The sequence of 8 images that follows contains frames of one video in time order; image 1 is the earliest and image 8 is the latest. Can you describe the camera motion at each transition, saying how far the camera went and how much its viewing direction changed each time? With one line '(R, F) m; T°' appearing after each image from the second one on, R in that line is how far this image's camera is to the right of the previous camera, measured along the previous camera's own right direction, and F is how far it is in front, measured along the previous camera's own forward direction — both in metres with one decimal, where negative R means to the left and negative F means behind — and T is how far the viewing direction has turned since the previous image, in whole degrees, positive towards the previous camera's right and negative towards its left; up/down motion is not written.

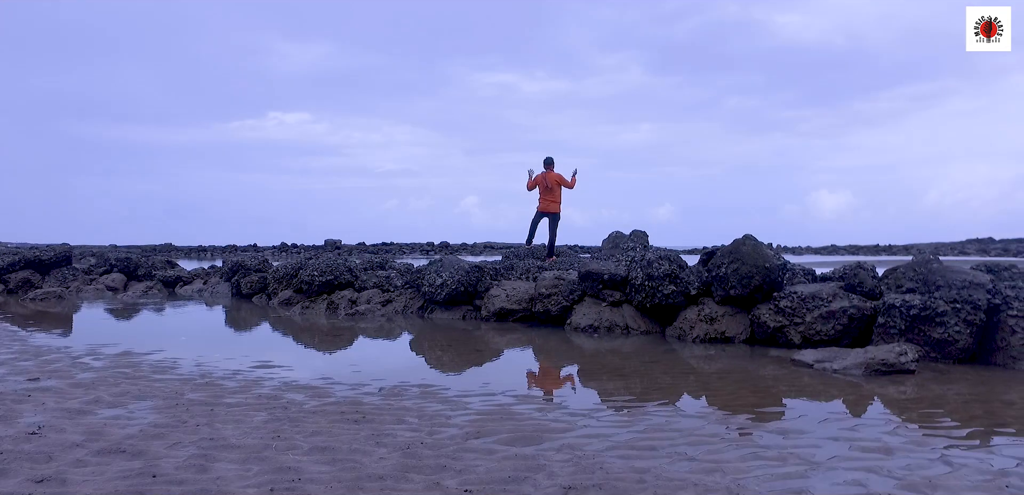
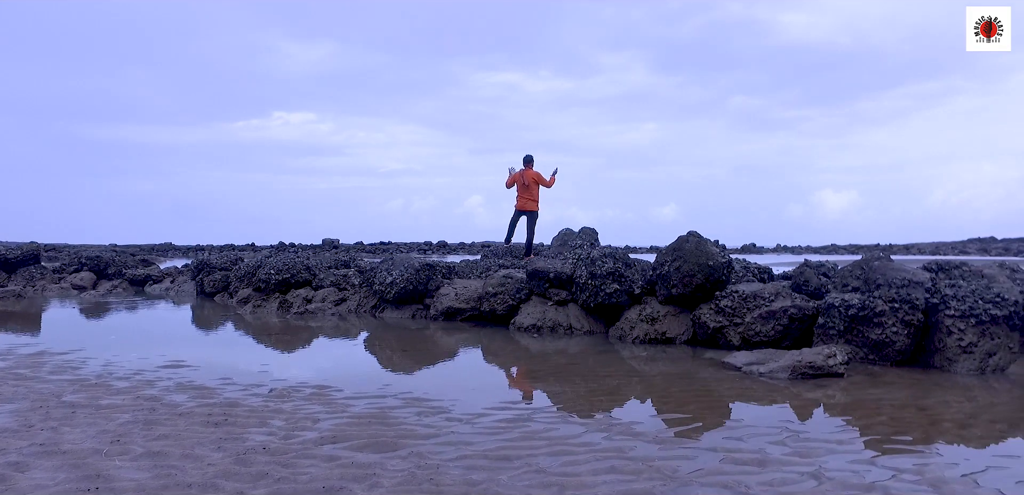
(+1.4, +0.3) m; 0°
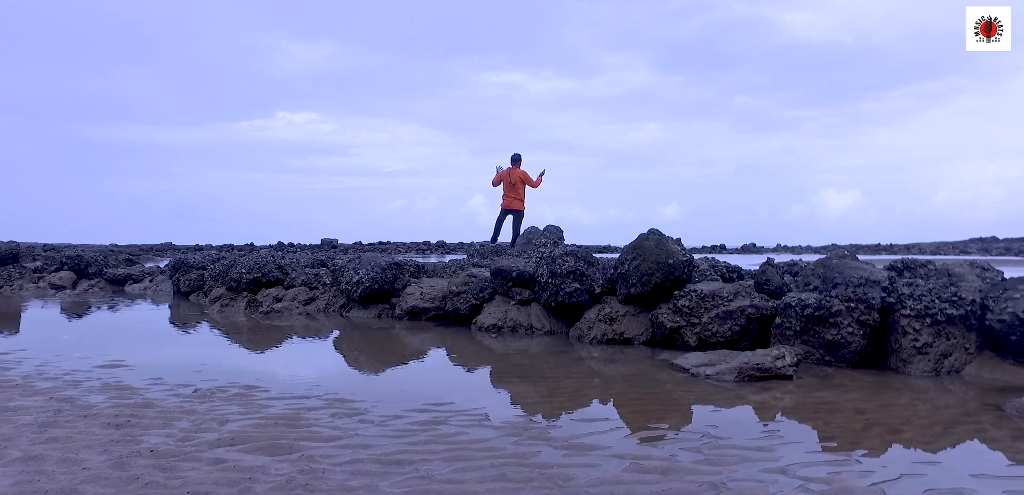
(+0.9, +0.2) m; 0°
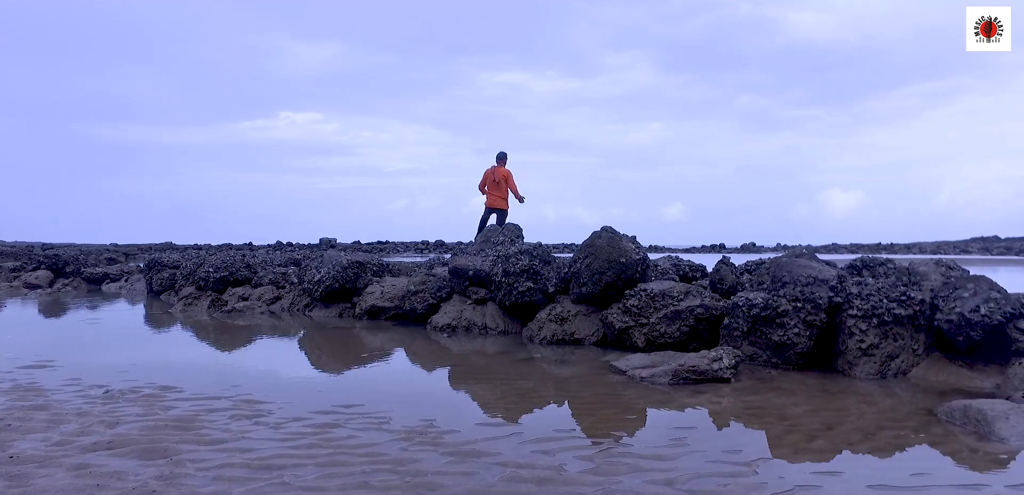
(+1.0, +0.2) m; 0°
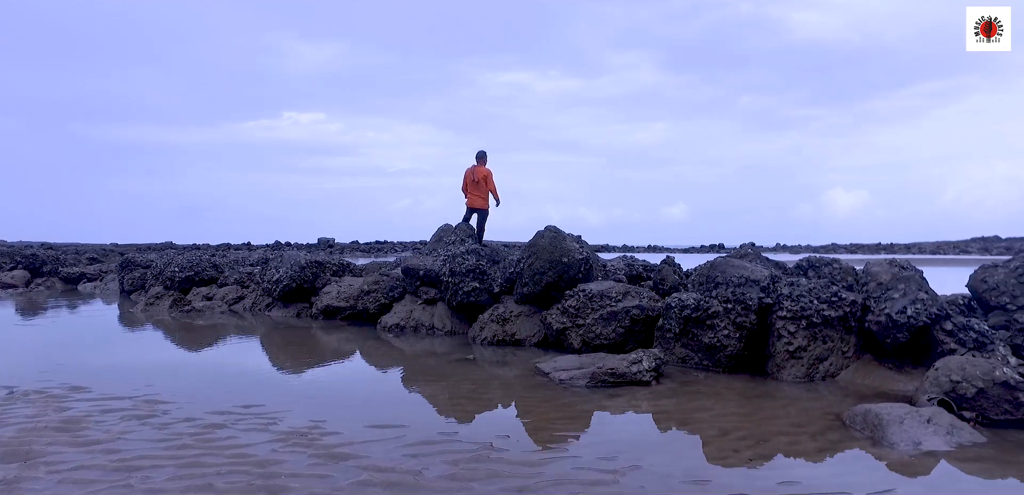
(+1.1, +0.1) m; 0°
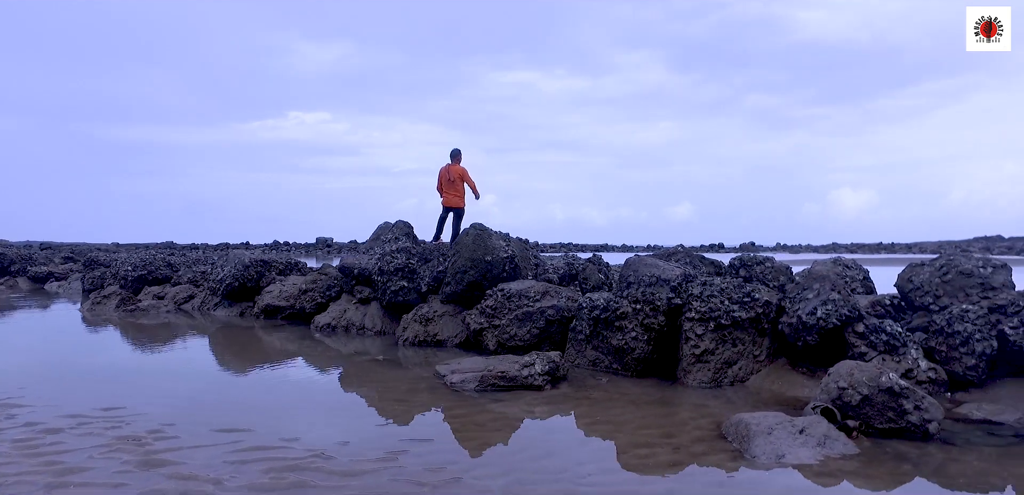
(+1.5, +0.3) m; -1°
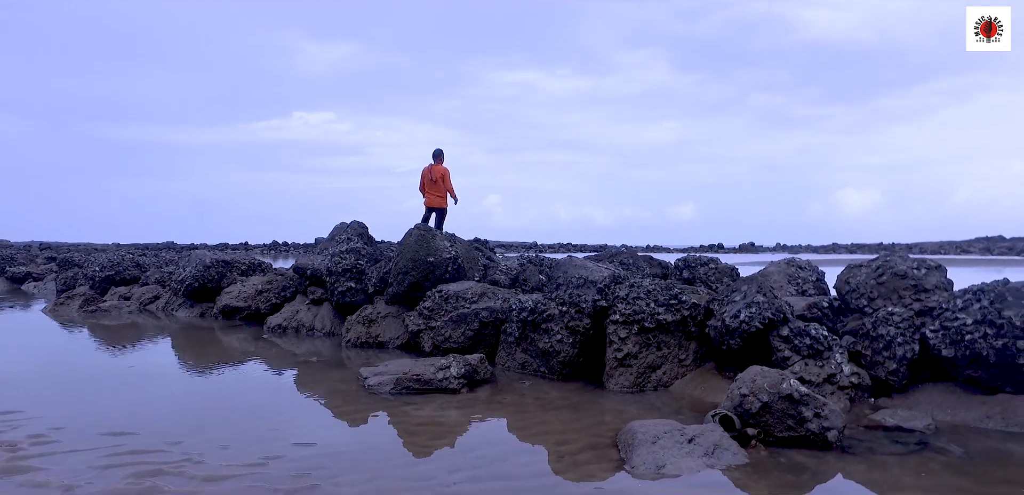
(+1.0, +0.1) m; 0°
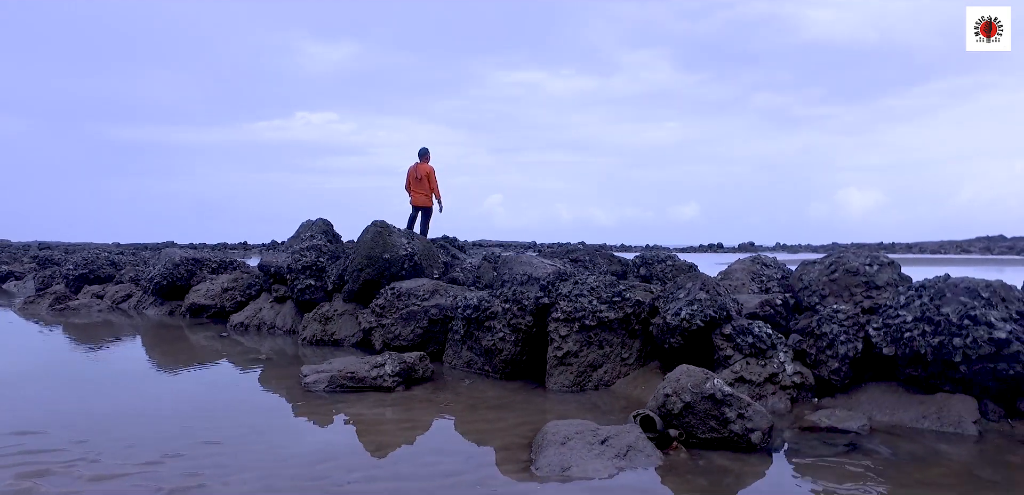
(+0.8, +0.1) m; 0°
